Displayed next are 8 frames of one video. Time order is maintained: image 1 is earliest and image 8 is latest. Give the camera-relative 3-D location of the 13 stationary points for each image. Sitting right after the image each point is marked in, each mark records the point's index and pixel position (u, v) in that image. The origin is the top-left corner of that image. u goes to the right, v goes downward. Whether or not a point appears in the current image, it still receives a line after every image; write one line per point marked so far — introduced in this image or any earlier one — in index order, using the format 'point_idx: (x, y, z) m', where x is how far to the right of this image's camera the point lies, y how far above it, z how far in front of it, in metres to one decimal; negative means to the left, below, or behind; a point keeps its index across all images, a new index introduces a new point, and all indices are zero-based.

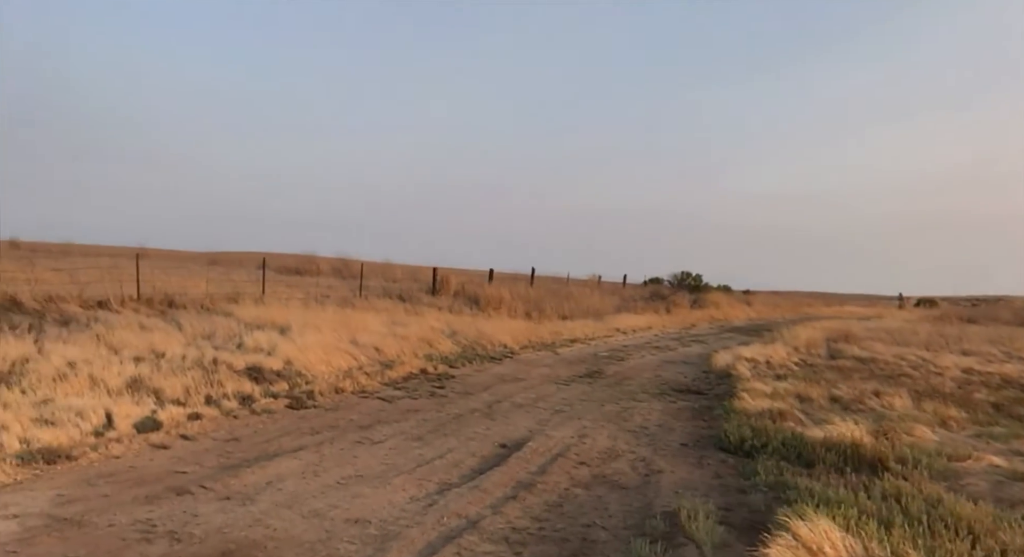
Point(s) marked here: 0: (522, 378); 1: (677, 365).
0: (+0.2, -1.9, +14.3) m
1: (+3.8, -2.0, +17.8) m
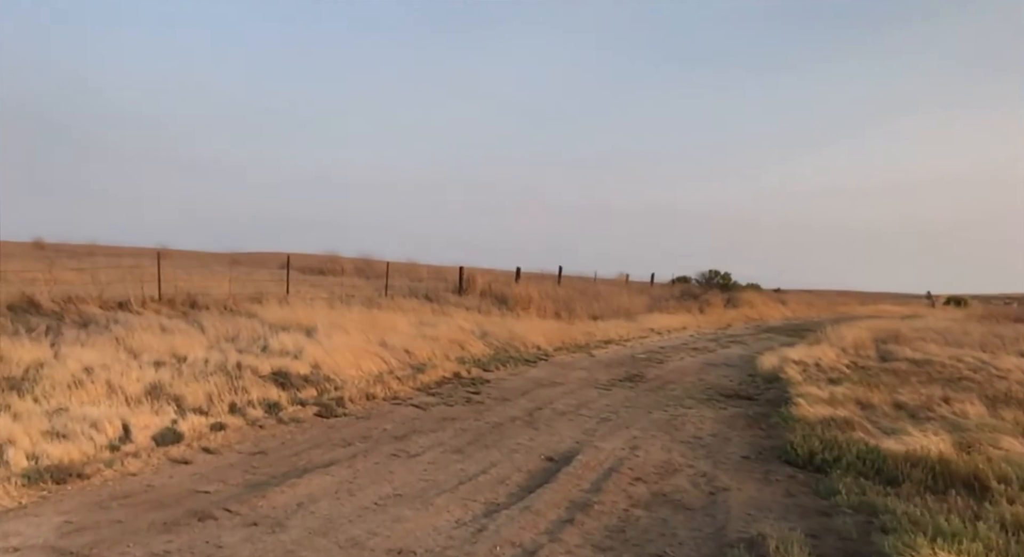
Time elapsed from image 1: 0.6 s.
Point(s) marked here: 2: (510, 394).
0: (+0.9, -1.8, +13.5) m
1: (+4.6, -2.0, +17.0) m
2: (0.0, -1.8, +11.9) m
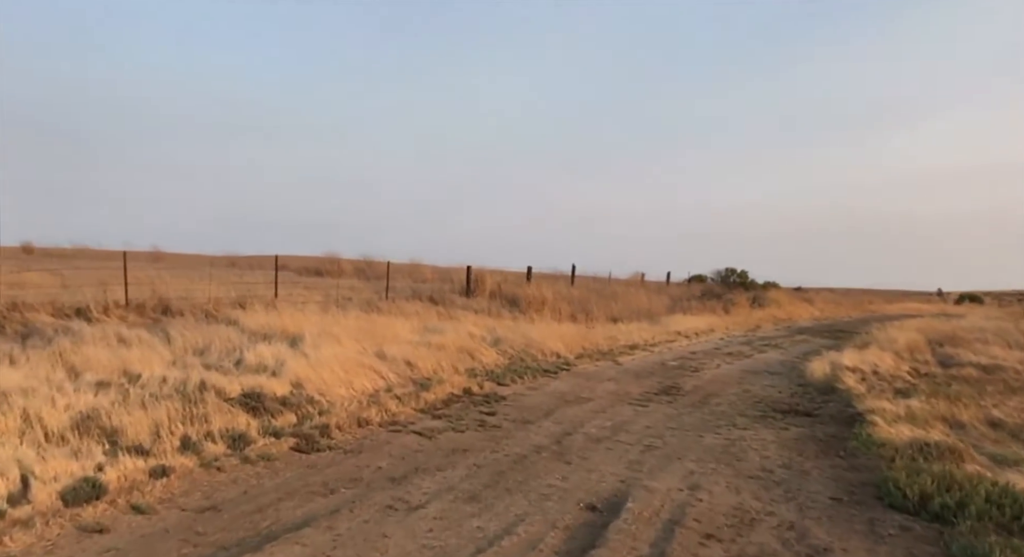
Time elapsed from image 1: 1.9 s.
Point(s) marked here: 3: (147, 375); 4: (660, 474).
0: (+1.1, -1.8, +11.6) m
1: (+4.9, -1.9, +15.1) m
2: (+0.3, -1.8, +10.0) m
3: (-4.1, -1.1, +8.6) m
4: (+1.5, -2.0, +7.7) m
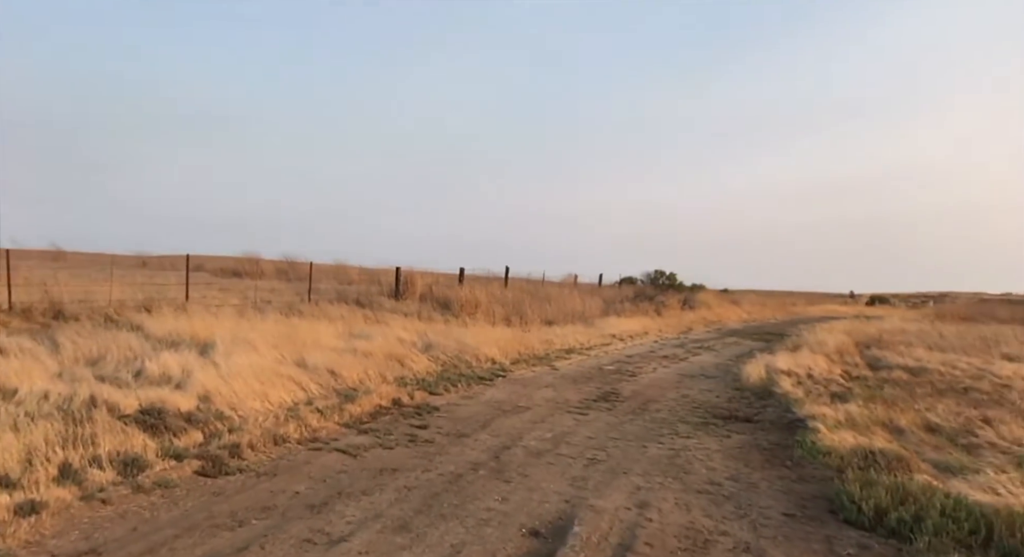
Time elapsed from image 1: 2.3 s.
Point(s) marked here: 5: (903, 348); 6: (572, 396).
0: (+0.2, -1.9, +11.1) m
1: (+3.6, -2.0, +14.8) m
2: (-0.6, -1.8, +9.3) m
3: (-4.8, -1.1, +7.6) m
4: (+0.9, -2.0, +7.2) m
5: (+9.3, -1.7, +18.2) m
6: (+1.0, -1.9, +12.4) m
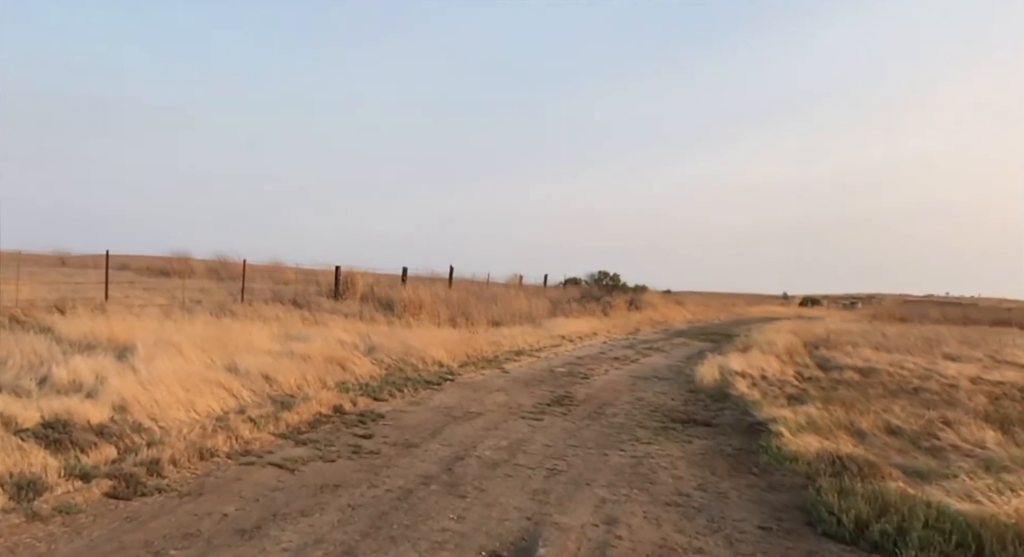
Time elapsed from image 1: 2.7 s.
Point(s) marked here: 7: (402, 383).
0: (-0.5, -1.8, +10.4) m
1: (+2.6, -2.0, +14.4) m
2: (-1.1, -1.8, +8.6) m
3: (-5.2, -1.1, +6.6) m
4: (+0.5, -2.0, +6.6) m
5: (+8.1, -1.7, +18.3) m
6: (+0.2, -1.9, +11.8) m
7: (-1.7, -1.6, +11.5) m
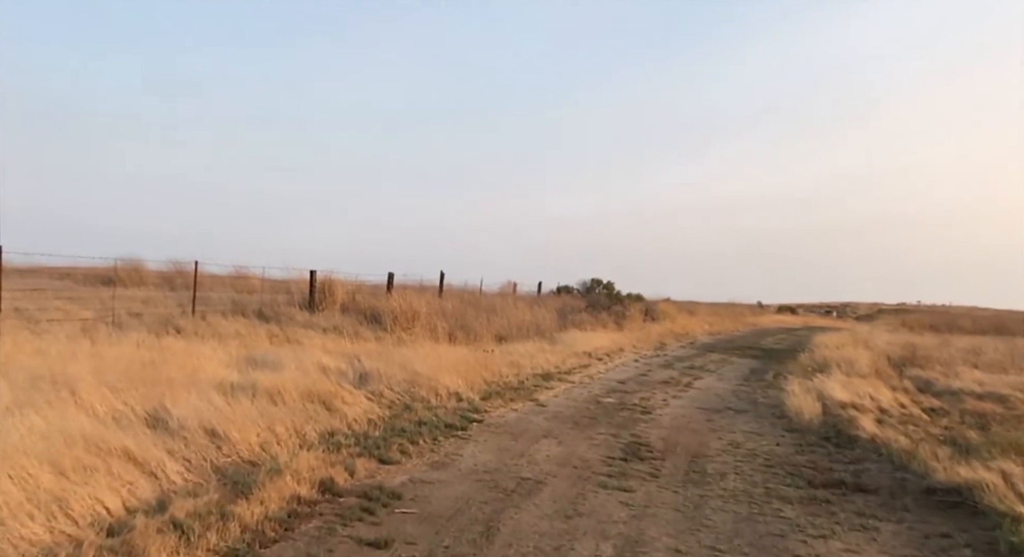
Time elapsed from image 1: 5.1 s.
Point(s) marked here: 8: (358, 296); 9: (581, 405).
0: (+0.2, -1.8, +6.9) m
1: (+3.2, -2.0, +11.0) m
2: (-0.3, -1.8, +5.1) m
3: (-4.3, -1.0, +2.9) m
4: (+1.3, -1.9, +3.1) m
5: (+8.5, -1.7, +15.1) m
6: (+0.8, -1.9, +8.3) m
7: (-1.0, -1.6, +8.0) m
8: (-3.9, -0.4, +19.4) m
9: (+1.0, -1.8, +11.0) m
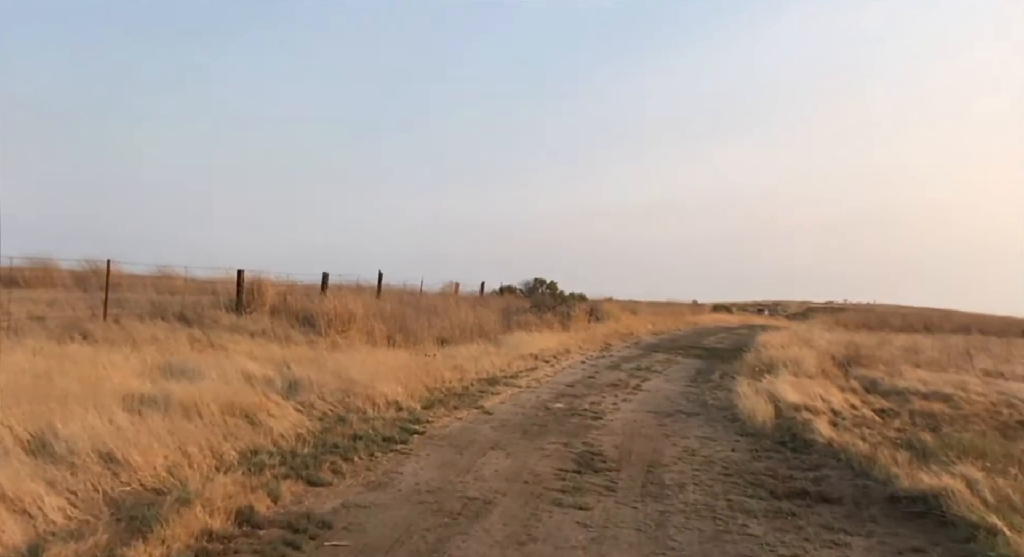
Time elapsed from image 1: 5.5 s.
0: (-0.3, -1.8, +6.3) m
1: (+2.4, -2.0, +10.6) m
2: (-0.7, -1.8, +4.4) m
3: (-4.5, -1.0, +1.9) m
4: (+1.2, -1.9, +2.6) m
5: (+7.3, -1.7, +15.1) m
6: (+0.3, -1.9, +7.7) m
7: (-1.5, -1.6, +7.2) m
8: (-5.3, -0.4, +18.4) m
9: (+0.2, -1.8, +10.4) m
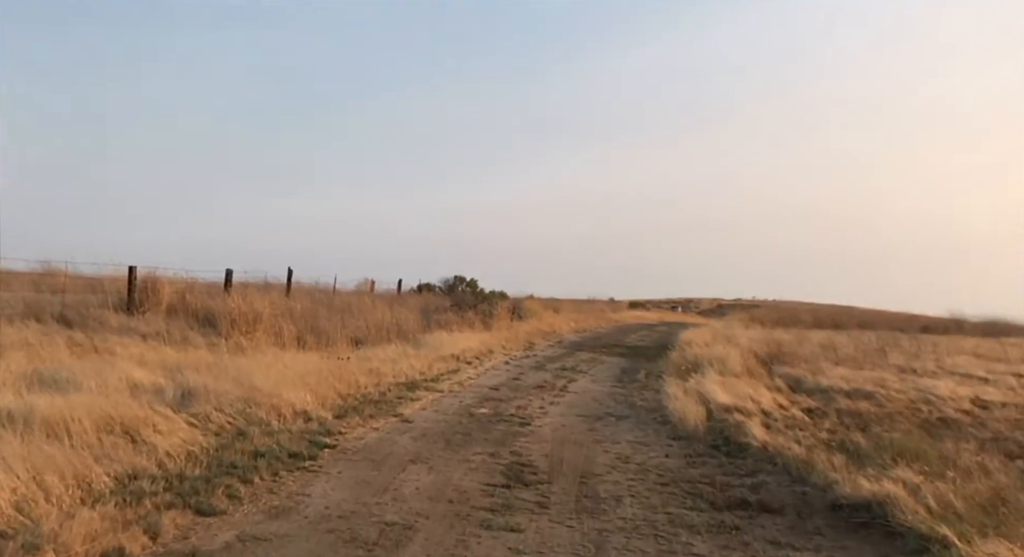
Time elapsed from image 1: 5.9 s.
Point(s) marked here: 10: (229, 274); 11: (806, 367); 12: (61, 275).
0: (-0.8, -1.8, +5.6) m
1: (+1.4, -2.0, +10.2) m
2: (-1.0, -1.7, +3.7) m
3: (-4.5, -1.0, +0.8) m
4: (+1.0, -1.9, +2.1) m
5: (+5.8, -1.7, +15.1) m
6: (-0.4, -1.8, +7.0) m
7: (-2.2, -1.6, +6.4) m
8: (-7.1, -0.4, +17.1) m
9: (-0.8, -1.8, +9.7) m
10: (-7.0, +0.1, +19.2) m
11: (+5.7, -1.7, +15.0) m
12: (-11.5, +0.1, +19.6) m
